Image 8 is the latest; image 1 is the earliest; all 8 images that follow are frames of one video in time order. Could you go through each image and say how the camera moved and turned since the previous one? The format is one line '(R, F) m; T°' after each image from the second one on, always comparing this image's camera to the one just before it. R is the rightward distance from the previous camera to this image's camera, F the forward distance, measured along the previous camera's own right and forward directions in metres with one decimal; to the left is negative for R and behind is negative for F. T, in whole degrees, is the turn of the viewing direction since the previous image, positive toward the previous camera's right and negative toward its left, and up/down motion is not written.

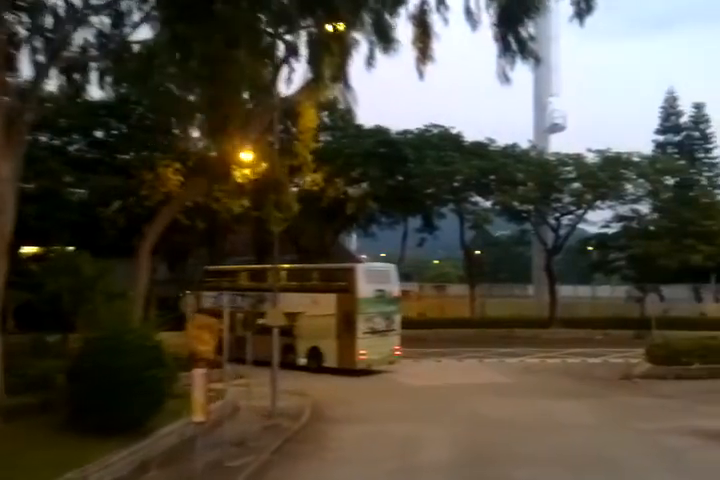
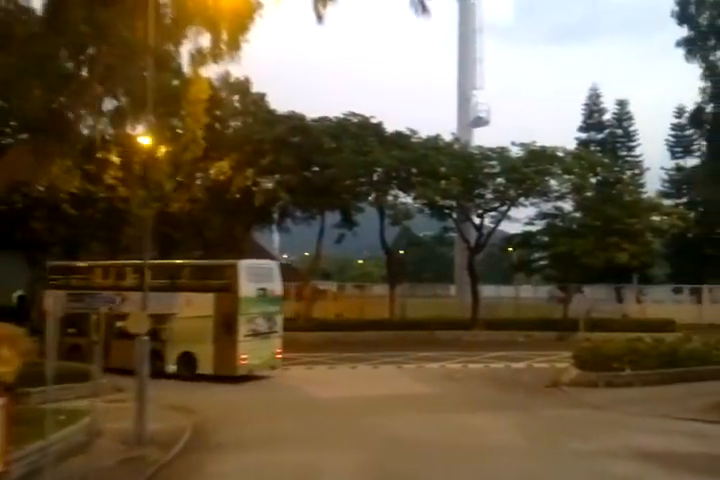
(+0.5, +2.2) m; +6°
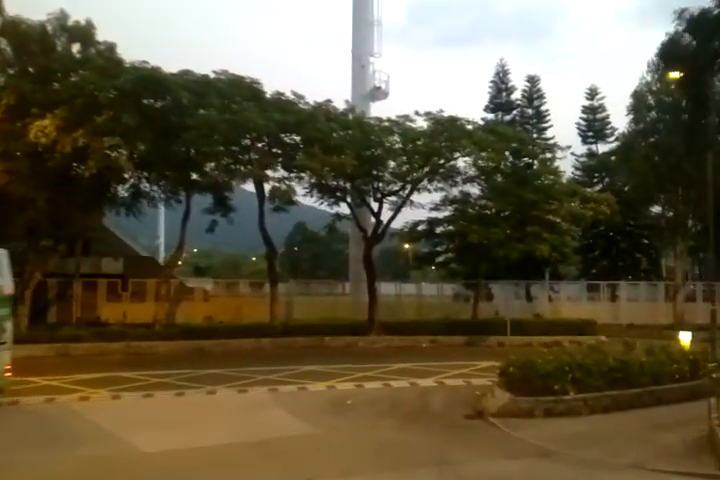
(+4.5, +1.5) m; -10°
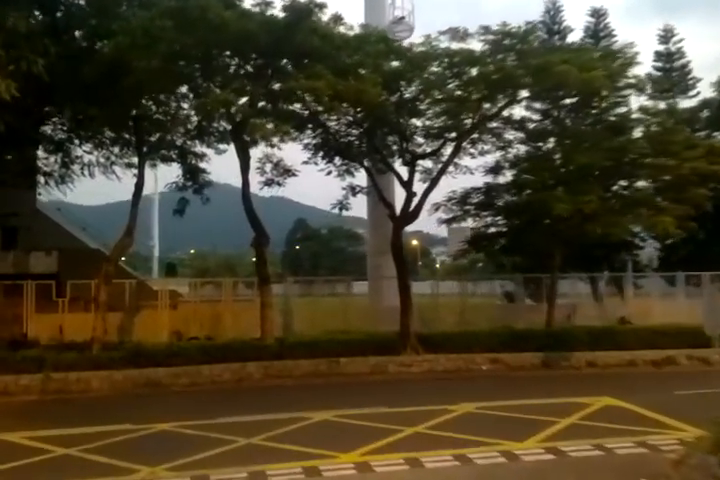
(-0.8, +8.5) m; 0°
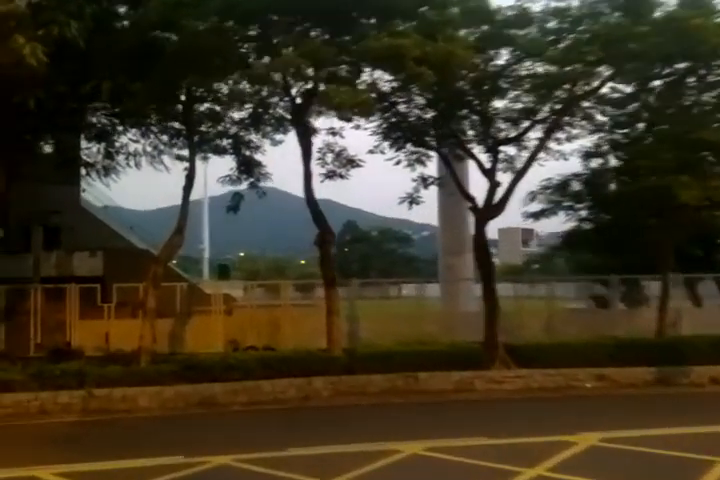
(-0.8, +2.5) m; -4°
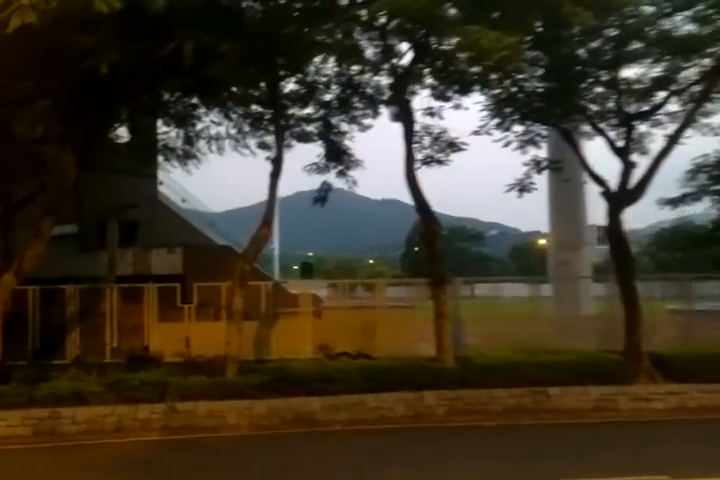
(-1.0, +2.3) m; -5°
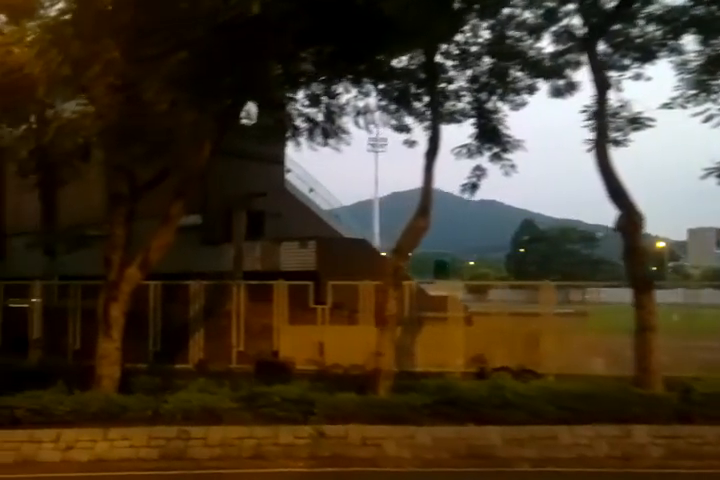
(-1.5, +2.5) m; -8°
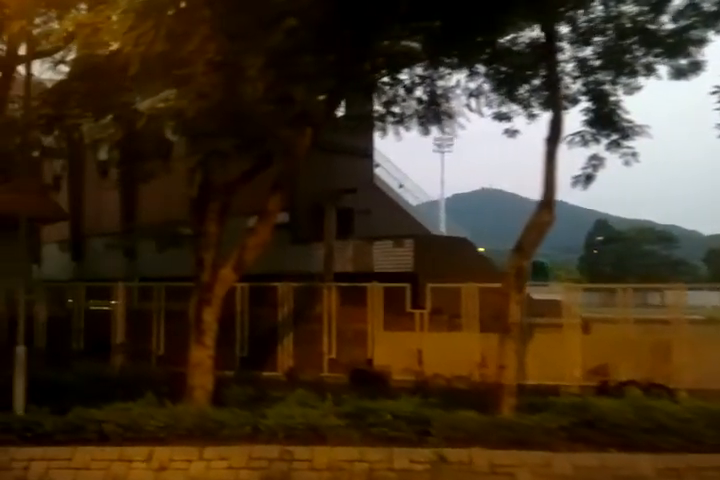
(-0.9, +1.3) m; -5°
